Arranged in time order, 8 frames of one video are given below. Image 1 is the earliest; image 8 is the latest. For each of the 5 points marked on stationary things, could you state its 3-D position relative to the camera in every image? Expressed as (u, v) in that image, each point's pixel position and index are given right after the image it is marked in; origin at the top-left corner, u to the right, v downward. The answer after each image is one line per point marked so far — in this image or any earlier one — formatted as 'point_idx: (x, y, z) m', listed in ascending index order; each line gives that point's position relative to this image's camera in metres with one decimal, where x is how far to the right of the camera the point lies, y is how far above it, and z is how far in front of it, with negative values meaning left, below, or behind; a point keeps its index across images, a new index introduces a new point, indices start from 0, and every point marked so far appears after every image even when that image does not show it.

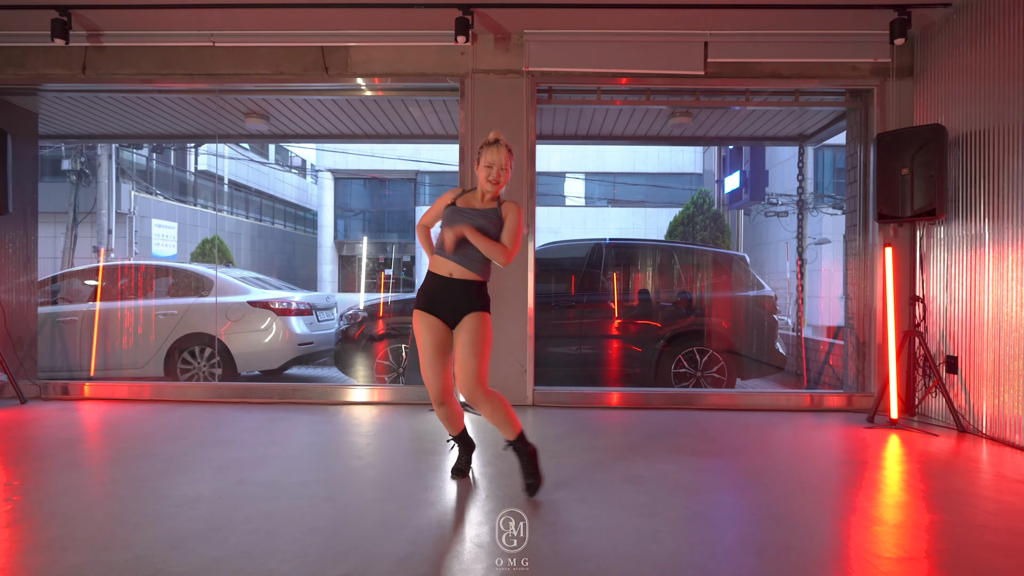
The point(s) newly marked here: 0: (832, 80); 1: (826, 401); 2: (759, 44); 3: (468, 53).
0: (+2.3, +1.5, +4.6) m
1: (+2.4, -0.9, +4.9) m
2: (+1.8, +1.7, +4.5) m
3: (-0.3, +1.7, +4.6) m
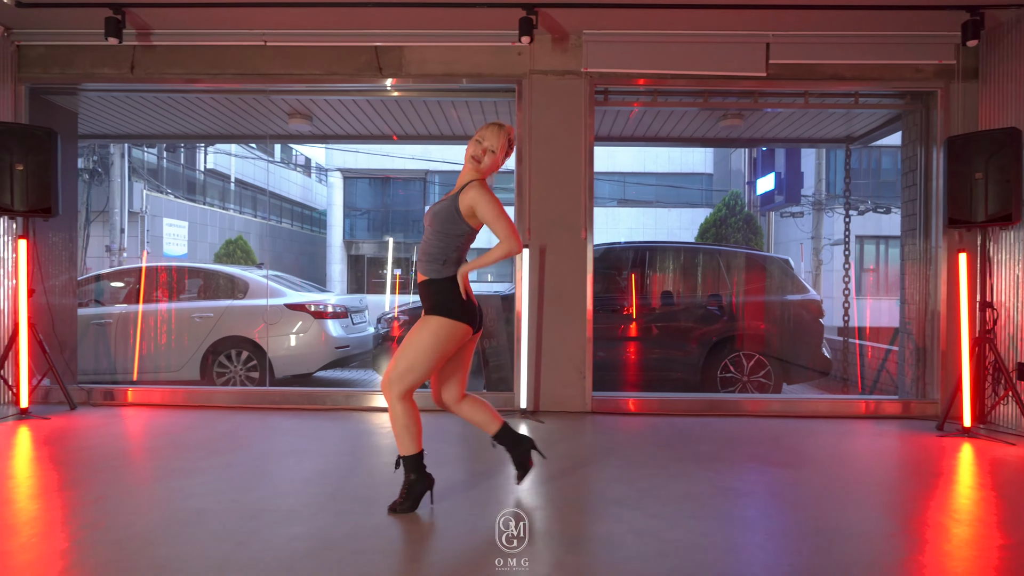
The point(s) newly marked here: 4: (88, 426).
0: (+2.7, +1.5, +4.5) m
1: (+2.8, -0.9, +4.8) m
2: (+2.2, +1.7, +4.5) m
3: (+0.1, +1.6, +4.5) m
4: (-2.9, -0.9, +4.4) m
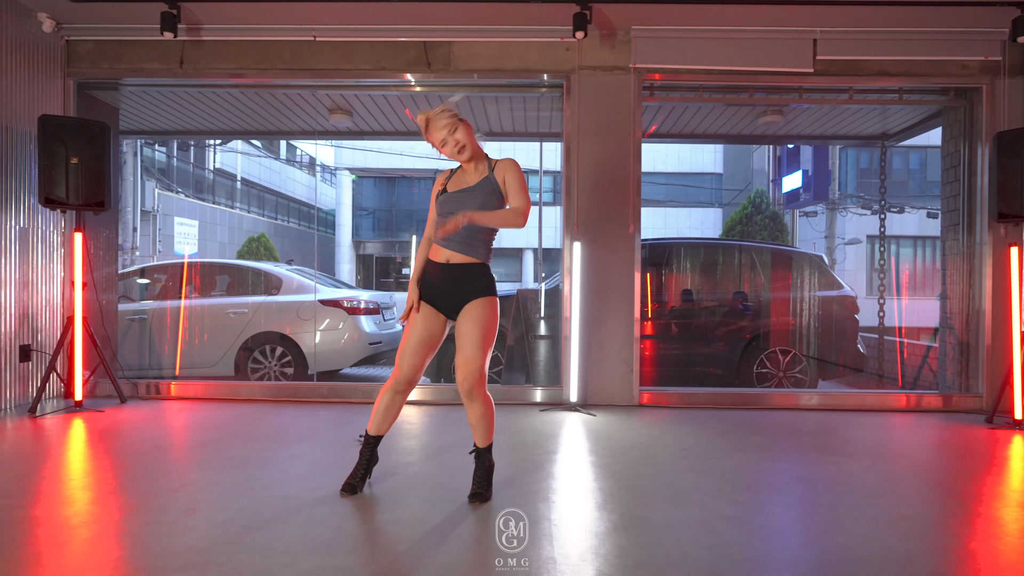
0: (+3.0, +1.5, +4.6) m
1: (+3.1, -0.9, +4.9) m
2: (+2.5, +1.7, +4.5) m
3: (+0.4, +1.7, +4.5) m
4: (-2.6, -0.9, +4.4) m
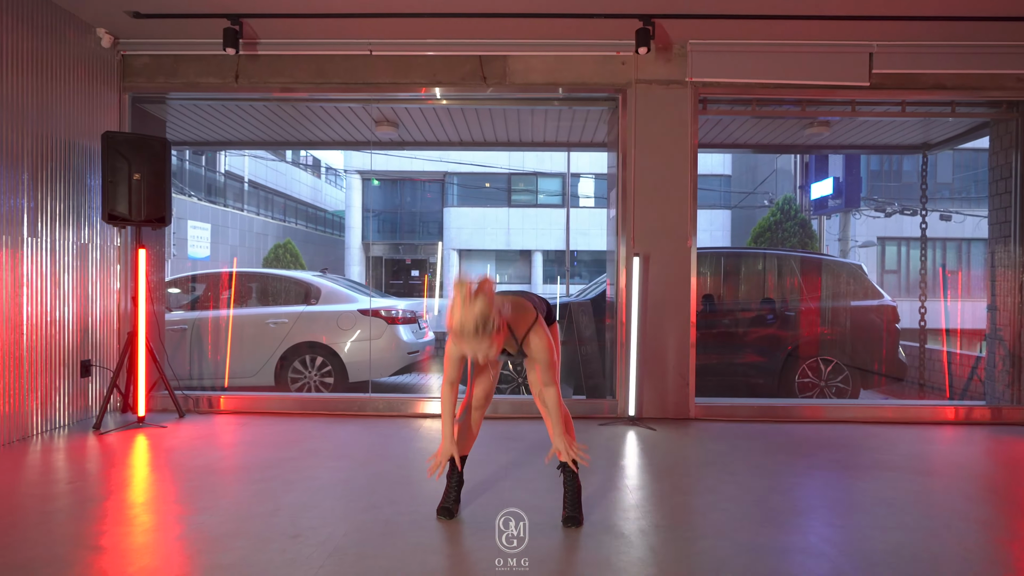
0: (+3.4, +1.4, +4.6) m
1: (+3.5, -1.0, +4.9) m
2: (+2.9, +1.6, +4.5) m
3: (+0.8, +1.6, +4.5) m
4: (-2.2, -1.0, +4.4) m
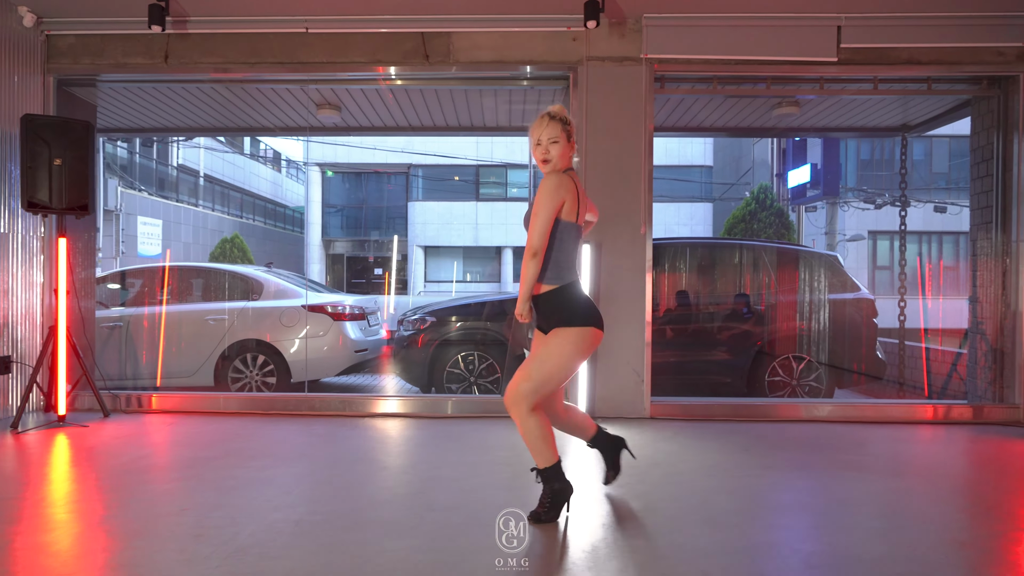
0: (+3.1, +1.5, +4.3) m
1: (+3.2, -0.9, +4.6) m
2: (+2.5, +1.7, +4.2) m
3: (+0.5, +1.6, +4.3) m
4: (-2.5, -1.0, +4.2) m
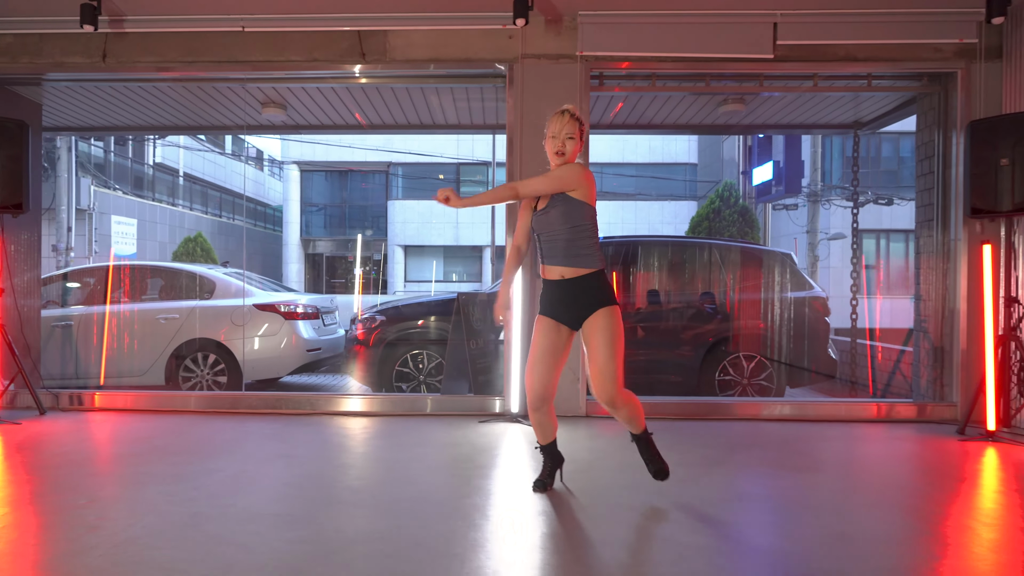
0: (+2.6, +1.5, +4.3) m
1: (+2.7, -0.9, +4.6) m
2: (+2.1, +1.7, +4.2) m
3: (0.0, +1.7, +4.2) m
4: (-2.9, -0.9, +4.2) m
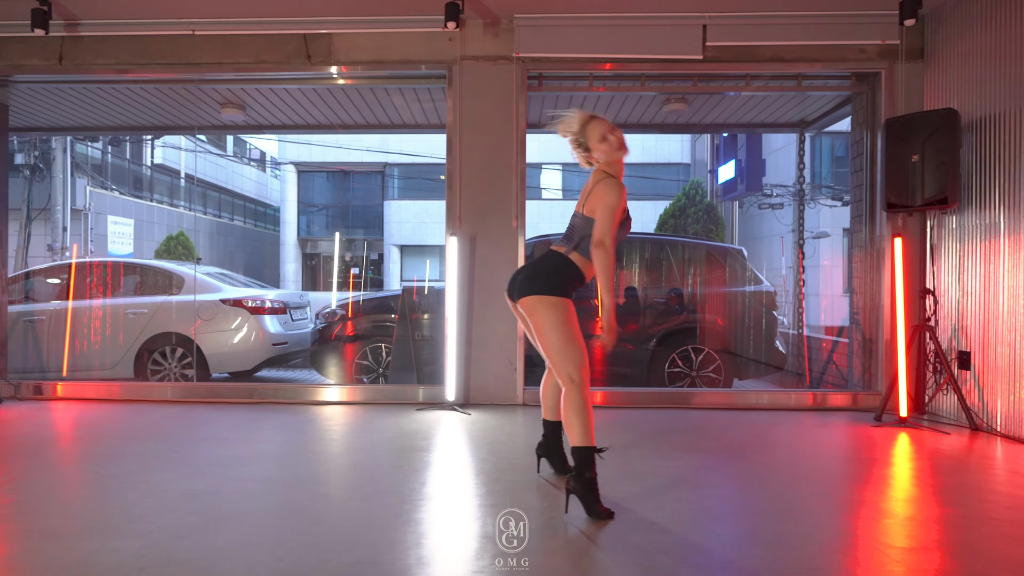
0: (+2.2, +1.5, +4.4) m
1: (+2.3, -0.8, +4.7) m
2: (+1.7, +1.8, +4.4) m
3: (-0.4, +1.7, +4.4) m
4: (-3.3, -0.9, +4.3) m
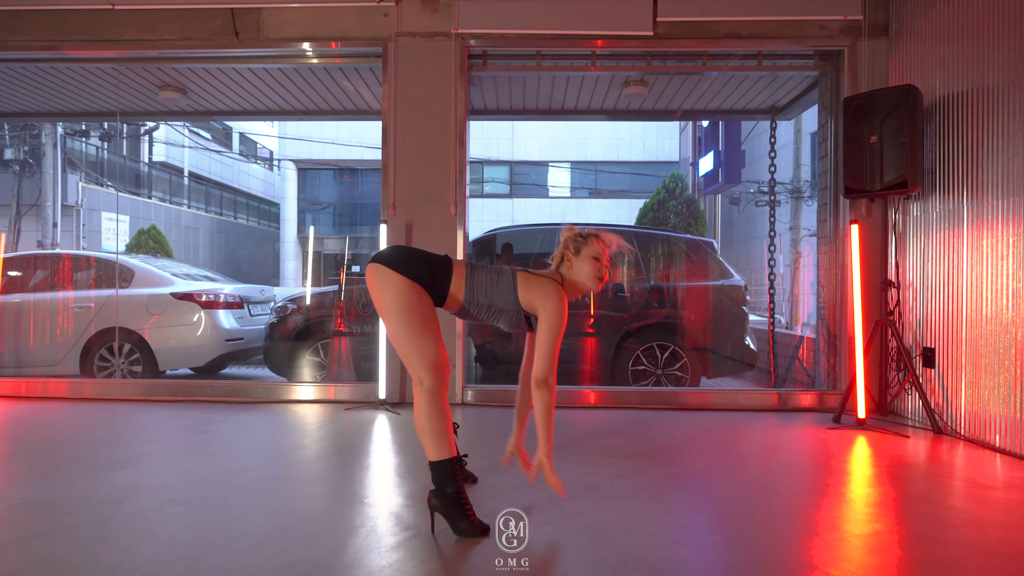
0: (+1.8, +1.6, +4.1) m
1: (+1.9, -0.8, +4.4) m
2: (+1.3, +1.8, +4.1) m
3: (-0.8, +1.8, +4.1) m
4: (-3.7, -0.8, +4.1) m
